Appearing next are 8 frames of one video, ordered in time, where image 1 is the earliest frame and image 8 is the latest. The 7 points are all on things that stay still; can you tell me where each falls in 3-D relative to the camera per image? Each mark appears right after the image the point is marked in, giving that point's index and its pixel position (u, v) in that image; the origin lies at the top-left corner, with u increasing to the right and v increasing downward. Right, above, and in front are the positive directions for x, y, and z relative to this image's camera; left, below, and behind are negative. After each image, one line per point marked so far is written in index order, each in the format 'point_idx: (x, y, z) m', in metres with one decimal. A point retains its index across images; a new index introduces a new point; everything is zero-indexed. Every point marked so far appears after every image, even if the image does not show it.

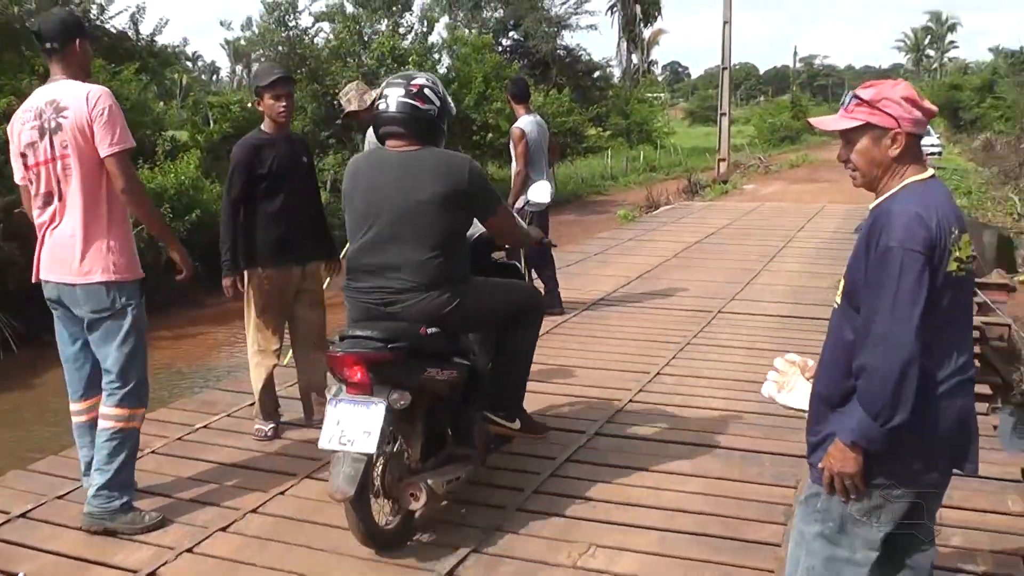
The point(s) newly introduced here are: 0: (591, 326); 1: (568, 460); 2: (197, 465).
0: (+0.4, 0.0, +7.5) m
1: (+0.2, -0.4, +5.9) m
2: (-0.9, -0.5, +6.0) m
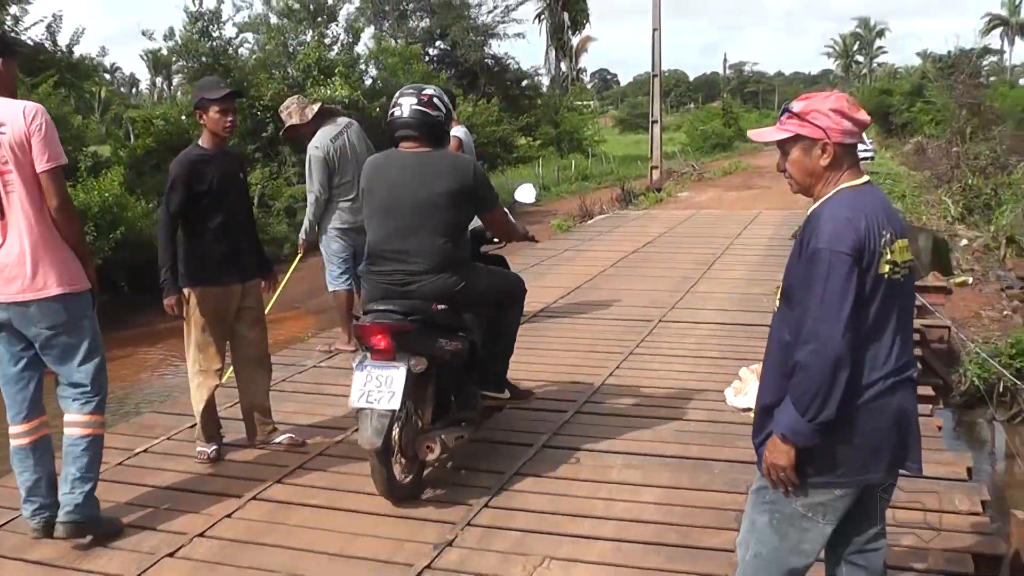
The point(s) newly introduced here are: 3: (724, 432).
0: (+0.1, -0.1, +7.4) m
1: (0.0, -0.4, +5.8) m
2: (-1.1, -0.6, +5.8) m
3: (+0.7, -0.3, +6.2) m
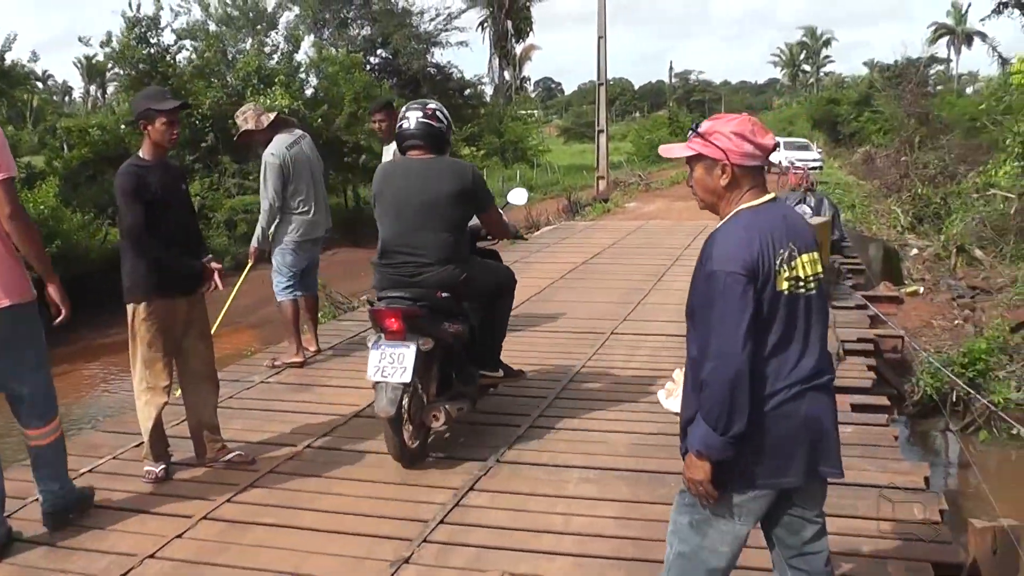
0: (-0.2, -0.1, +7.3) m
1: (-0.1, -0.5, +5.7) m
2: (-1.2, -0.6, +5.6) m
3: (+0.5, -0.4, +6.1) m
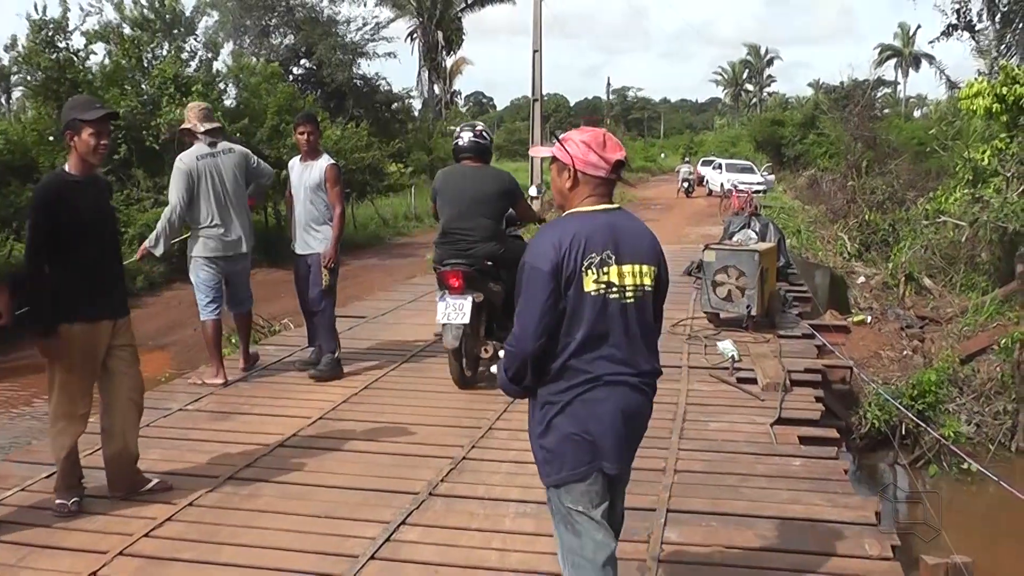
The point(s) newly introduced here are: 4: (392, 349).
0: (-0.4, -0.2, +6.9) m
1: (-0.2, -0.5, +5.3) m
2: (-1.3, -0.7, +5.1) m
3: (+0.3, -0.4, +5.8) m
4: (-0.4, -0.2, +7.0) m
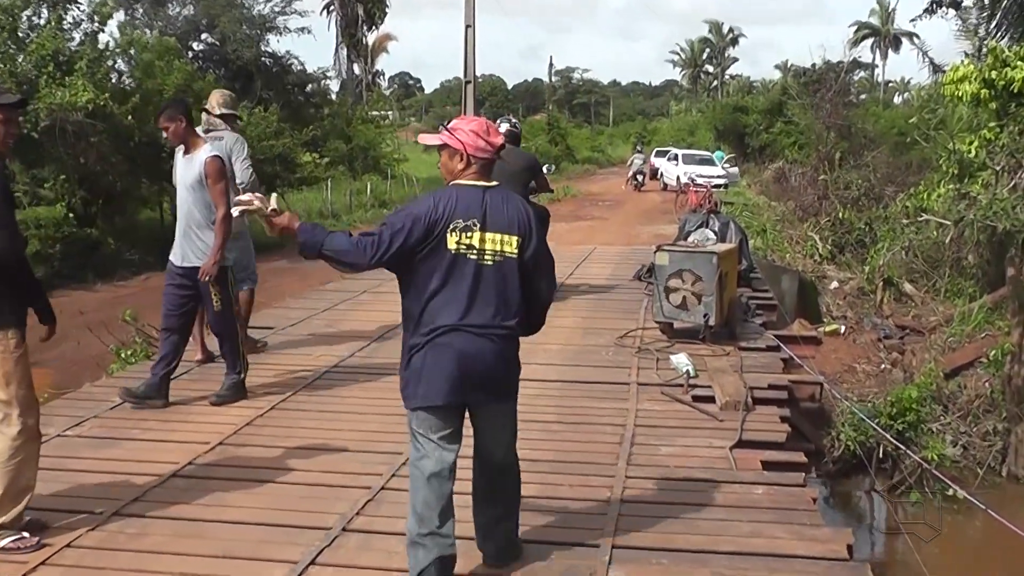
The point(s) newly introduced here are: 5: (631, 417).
0: (-0.7, -0.2, +6.2) m
1: (-0.4, -0.6, +4.6) m
2: (-1.5, -0.7, +4.4) m
3: (+0.2, -0.5, +5.1) m
4: (-0.6, -0.2, +6.3) m
5: (+0.3, -0.4, +5.5) m
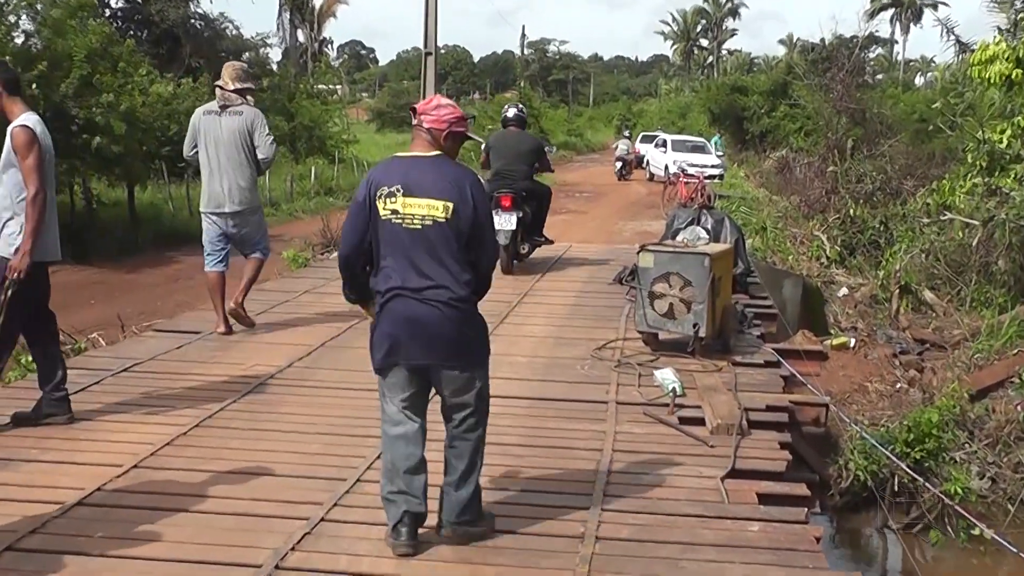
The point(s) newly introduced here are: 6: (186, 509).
0: (-0.8, -0.2, +5.5) m
1: (-0.5, -0.6, +3.9) m
2: (-1.6, -0.7, +3.7) m
3: (+0.1, -0.5, +4.4) m
4: (-0.7, -0.2, +5.5) m
5: (+0.2, -0.4, +4.8) m
6: (-0.7, -0.5, +4.3) m
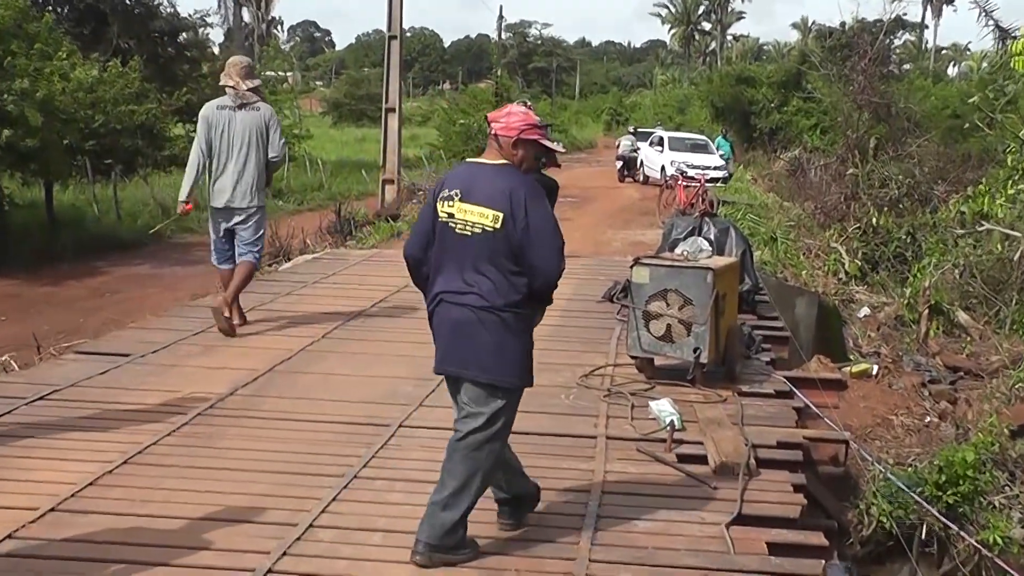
0: (-0.8, -0.3, +4.9) m
1: (-0.5, -0.6, +3.3) m
2: (-1.6, -0.7, +3.0) m
3: (0.0, -0.5, +3.8) m
4: (-0.8, -0.2, +4.9) m
5: (+0.2, -0.4, +4.2) m
6: (-0.7, -0.5, +3.7) m
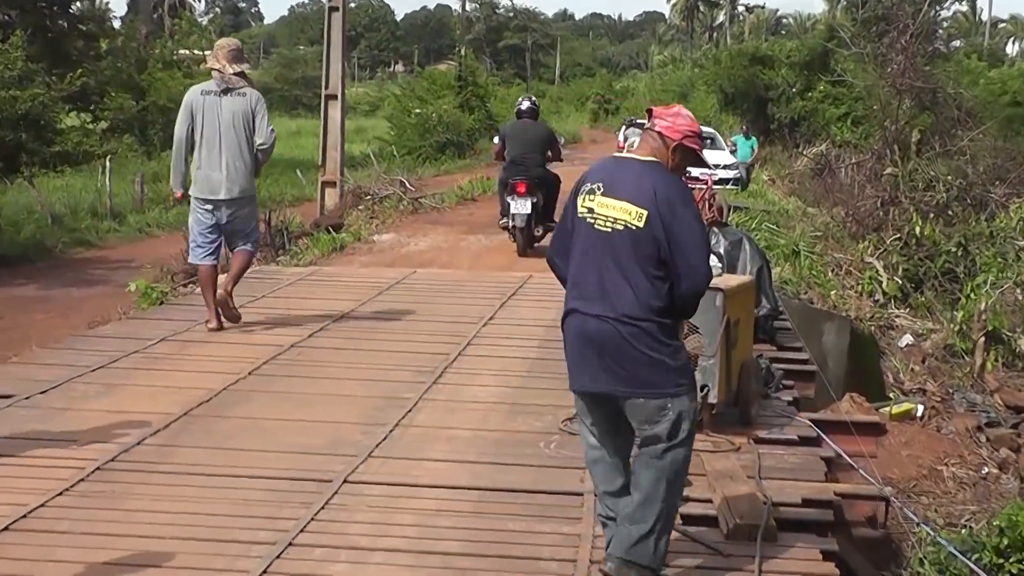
0: (-0.9, -0.3, +4.1) m
1: (-0.5, -0.6, +2.5) m
2: (-1.6, -0.7, +2.2) m
3: (0.0, -0.5, +3.1) m
4: (-0.9, -0.3, +4.1) m
5: (+0.1, -0.4, +3.5) m
6: (-0.8, -0.5, +2.9) m
